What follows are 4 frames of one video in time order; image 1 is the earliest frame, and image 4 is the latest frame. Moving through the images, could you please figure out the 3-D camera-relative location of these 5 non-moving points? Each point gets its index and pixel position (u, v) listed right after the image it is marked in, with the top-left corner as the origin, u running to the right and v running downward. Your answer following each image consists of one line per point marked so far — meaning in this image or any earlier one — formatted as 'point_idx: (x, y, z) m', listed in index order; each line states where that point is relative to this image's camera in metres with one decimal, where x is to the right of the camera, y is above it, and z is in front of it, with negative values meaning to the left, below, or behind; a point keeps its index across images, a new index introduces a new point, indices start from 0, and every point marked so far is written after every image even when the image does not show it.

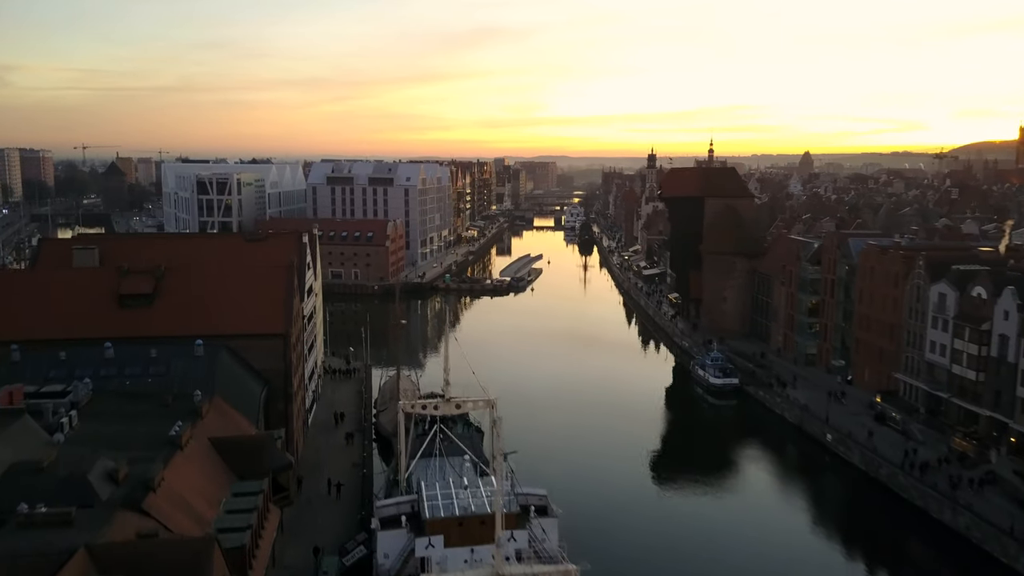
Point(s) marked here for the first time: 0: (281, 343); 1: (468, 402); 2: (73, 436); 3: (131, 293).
0: (-5.2, -1.2, +18.1) m
1: (-0.8, -2.1, +15.0) m
2: (-7.2, -2.4, +13.1) m
3: (-8.6, -0.1, +18.1) m
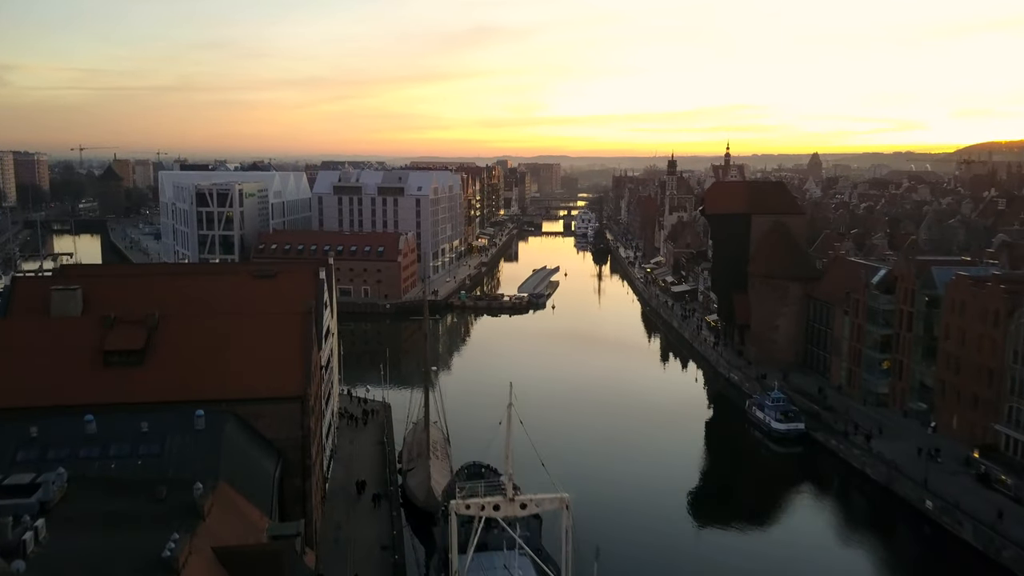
0: (-4.0, -2.3, +15.1) m
1: (+0.4, -3.2, +12.0) m
2: (-6.0, -3.4, +10.1) m
3: (-7.4, -1.1, +15.1) m
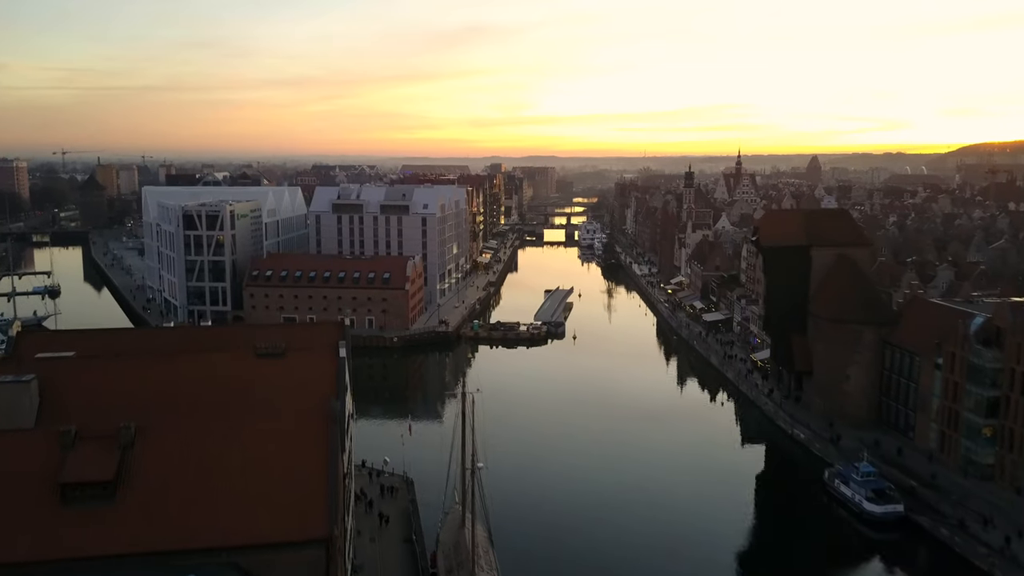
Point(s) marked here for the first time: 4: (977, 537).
0: (-2.7, -3.8, +11.4) m
1: (+1.8, -4.7, +8.3) m
2: (-4.6, -5.0, +6.3) m
3: (-6.1, -2.7, +11.3) m
4: (+10.8, -5.7, +18.7) m
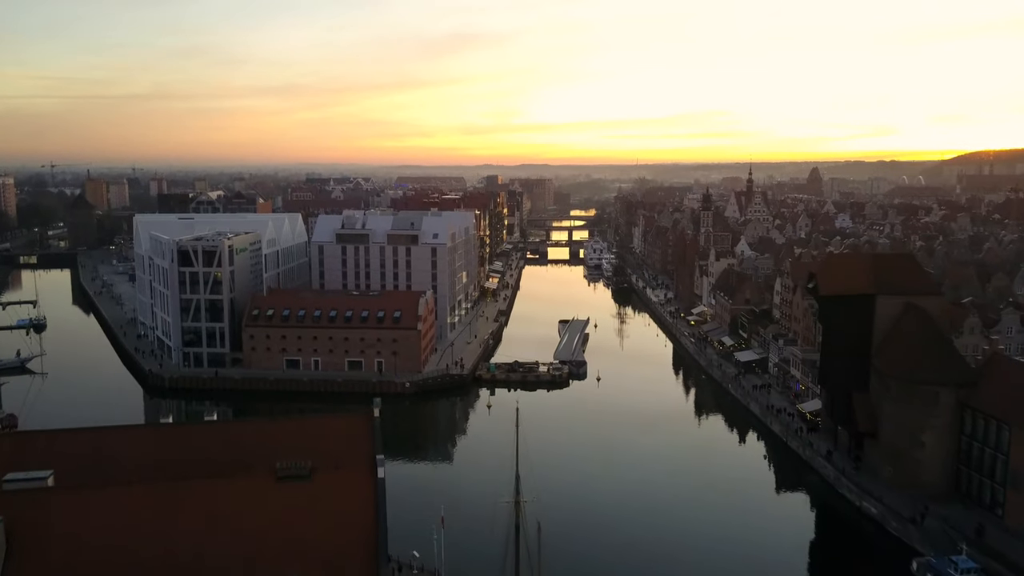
0: (-1.4, -5.4, +8.6) m
1: (+3.0, -6.2, +5.5) m
2: (-3.3, -6.5, +3.5) m
3: (-4.8, -4.3, +8.5) m
4: (+12.0, -7.3, +16.1) m
